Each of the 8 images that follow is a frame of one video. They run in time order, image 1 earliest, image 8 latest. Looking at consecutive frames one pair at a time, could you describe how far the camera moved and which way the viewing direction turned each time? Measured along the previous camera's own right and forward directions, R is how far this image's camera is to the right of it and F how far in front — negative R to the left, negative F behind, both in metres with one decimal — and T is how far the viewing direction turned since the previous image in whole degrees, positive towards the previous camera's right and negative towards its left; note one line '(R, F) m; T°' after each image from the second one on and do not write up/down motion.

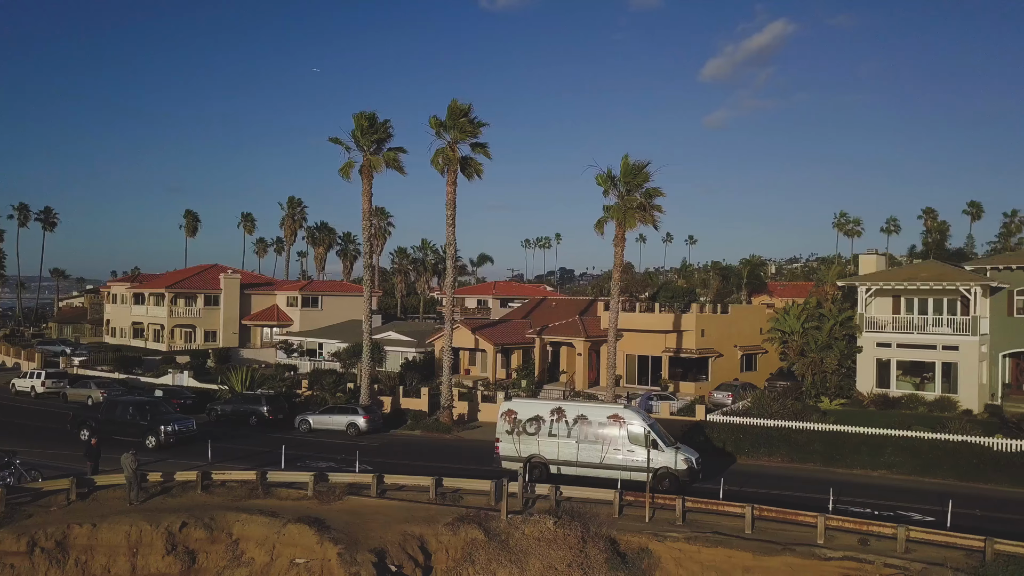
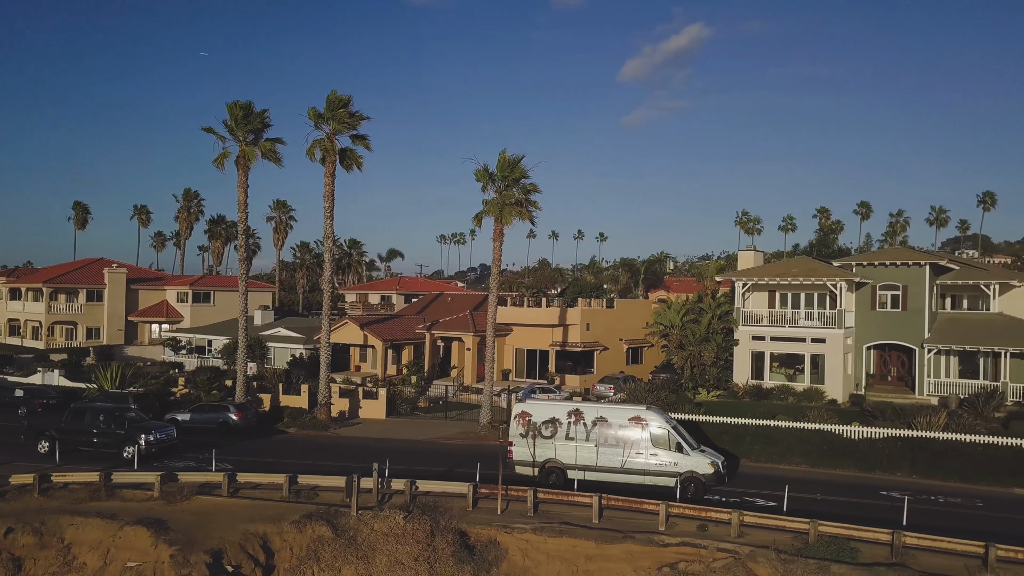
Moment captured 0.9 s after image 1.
(+1.3, 0.0) m; +6°
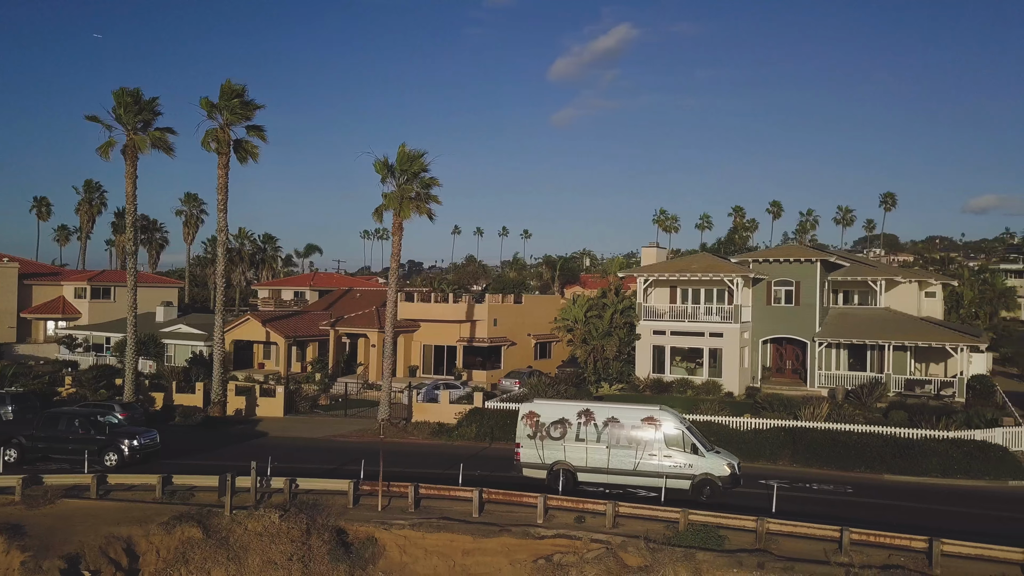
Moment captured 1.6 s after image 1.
(+0.9, 0.0) m; +5°
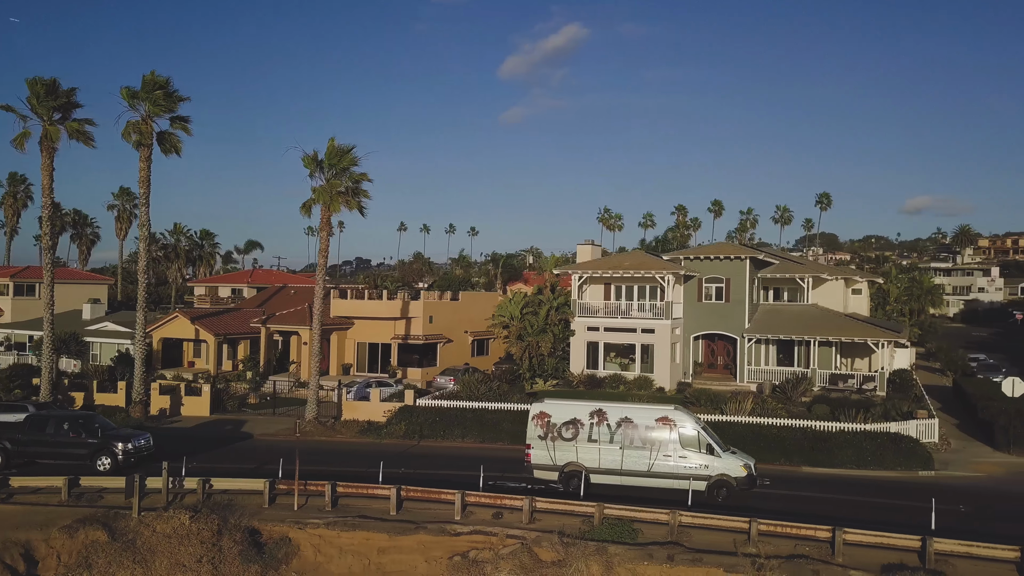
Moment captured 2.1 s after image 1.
(+0.6, 0.0) m; +4°
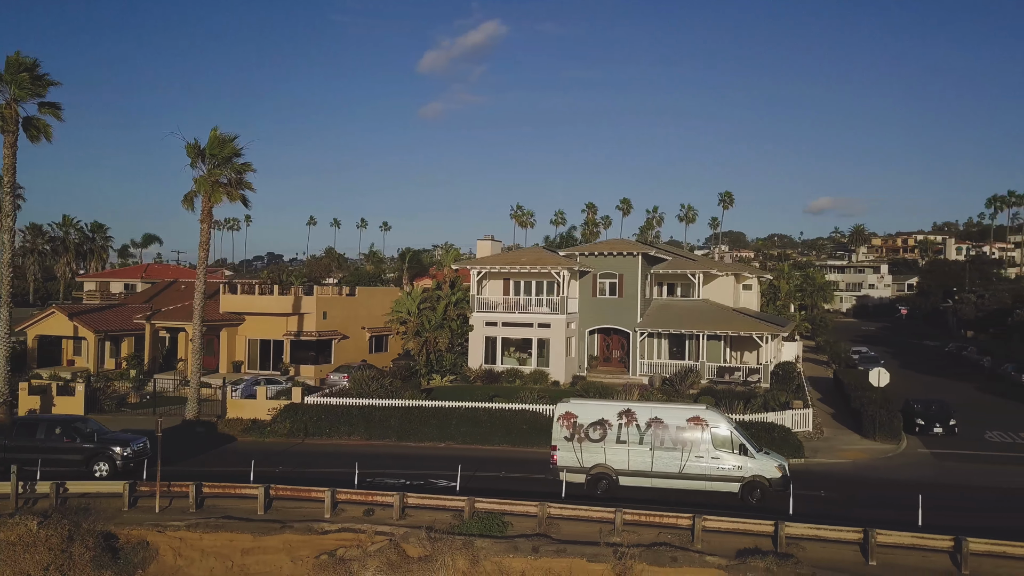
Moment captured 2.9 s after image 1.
(+0.8, 0.0) m; +6°
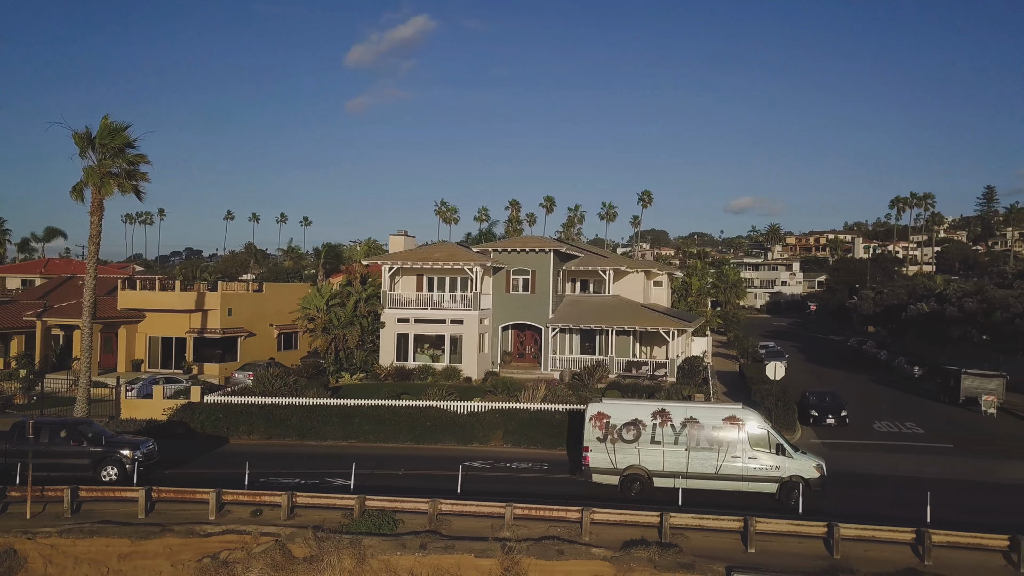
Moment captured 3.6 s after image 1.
(+0.6, 0.0) m; +5°
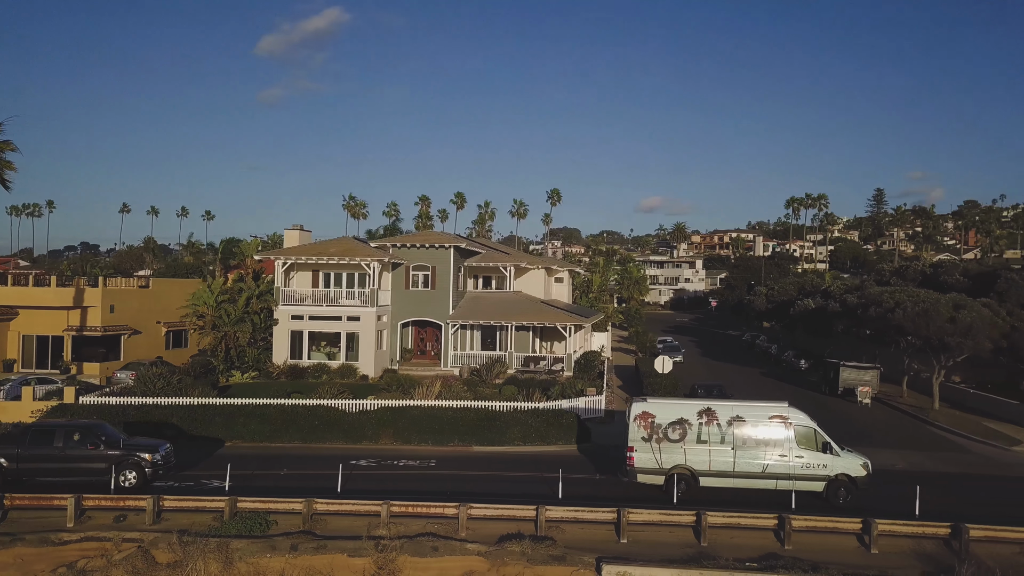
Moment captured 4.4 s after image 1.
(+0.6, 0.0) m; +6°
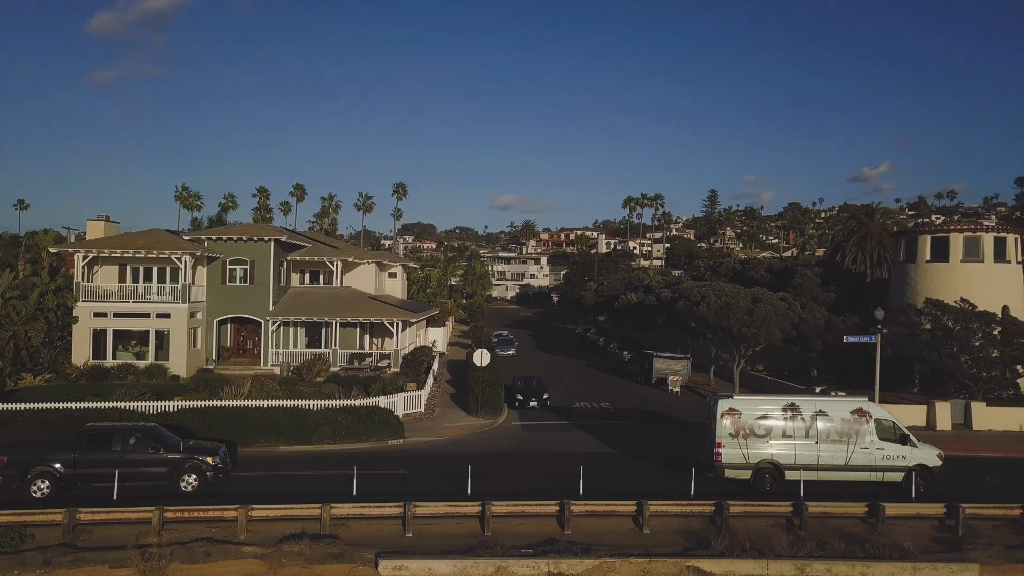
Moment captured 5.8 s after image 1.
(+1.1, -0.1) m; +10°
